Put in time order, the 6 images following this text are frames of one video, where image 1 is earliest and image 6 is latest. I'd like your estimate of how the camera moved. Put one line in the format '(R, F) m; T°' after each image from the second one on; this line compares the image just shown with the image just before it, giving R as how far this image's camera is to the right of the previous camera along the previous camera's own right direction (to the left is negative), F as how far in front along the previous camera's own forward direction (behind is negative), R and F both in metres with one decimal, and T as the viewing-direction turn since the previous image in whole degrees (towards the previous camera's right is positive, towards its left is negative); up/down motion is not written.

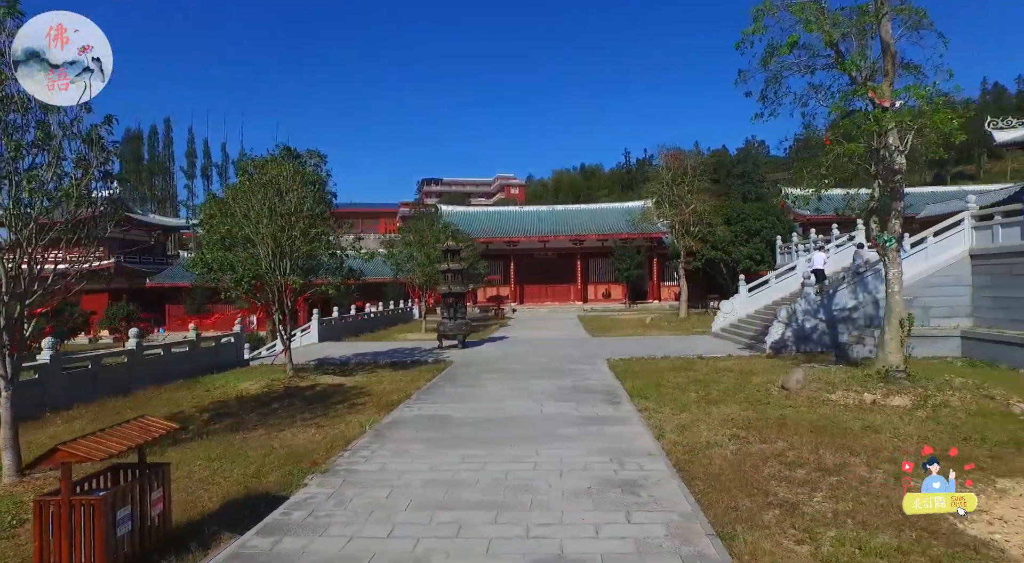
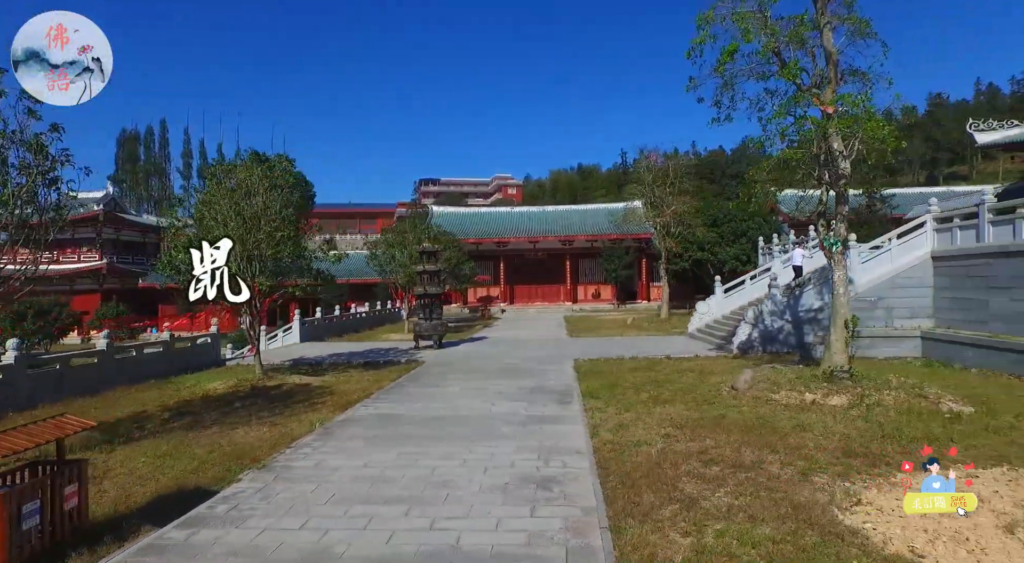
(+0.6, -0.2) m; 0°
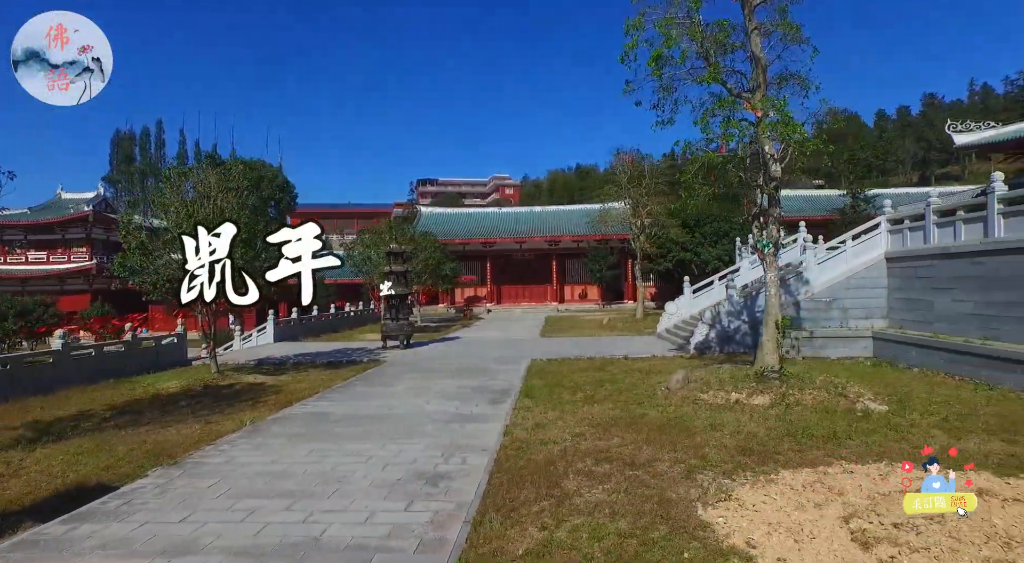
(+0.9, -0.2) m; 0°
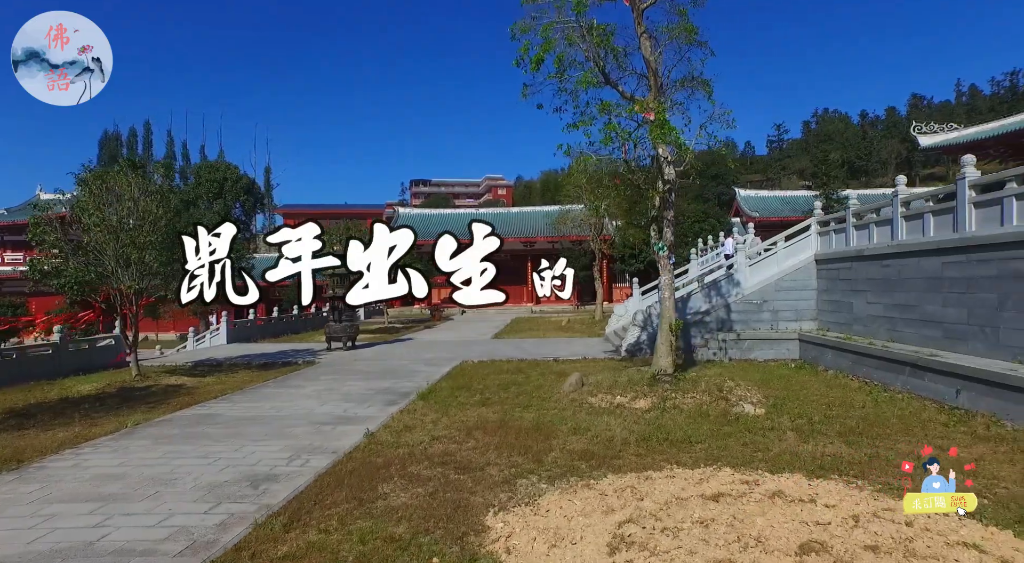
(+1.5, 0.0) m; 0°
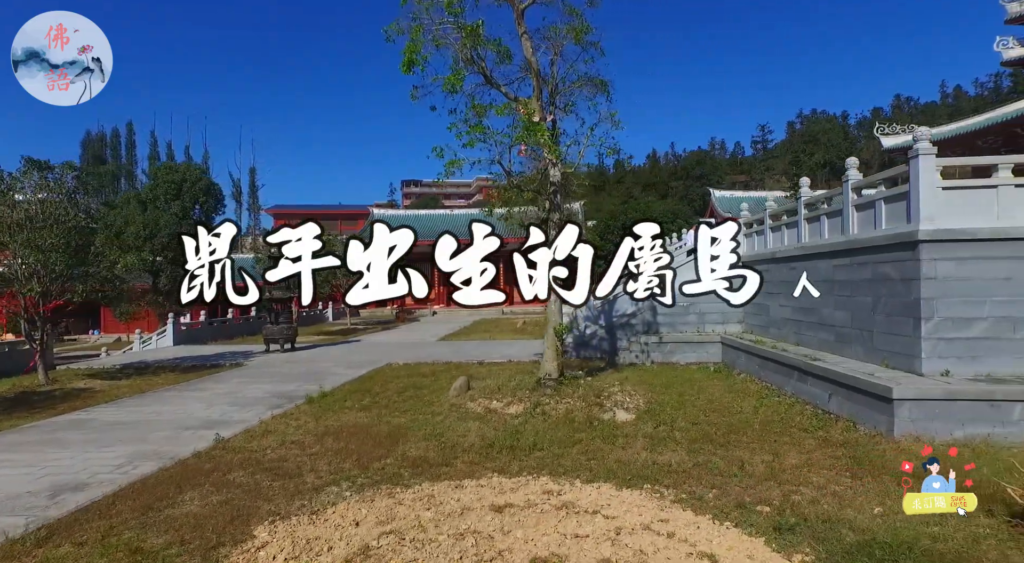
(+1.5, +0.1) m; 0°
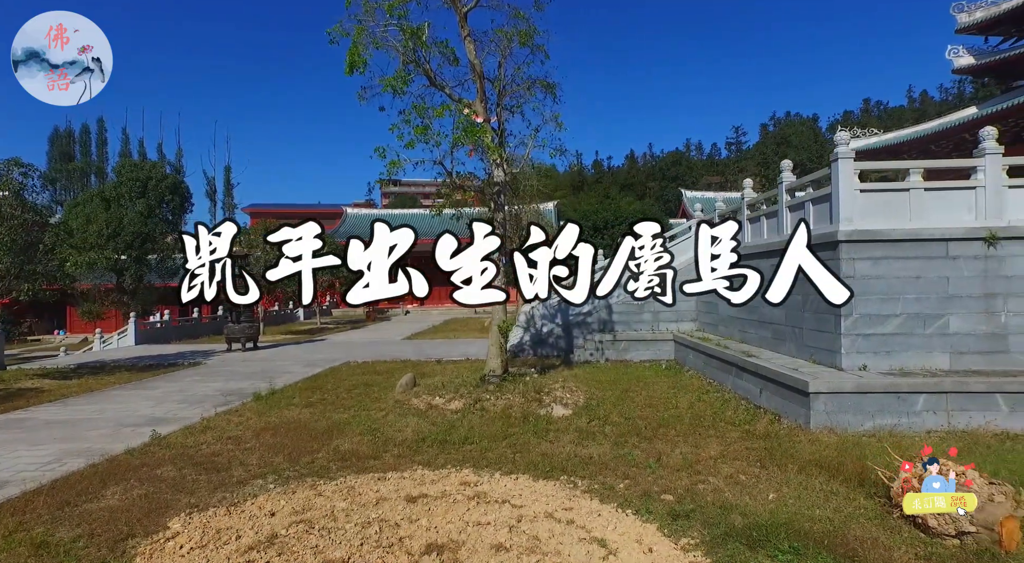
(+0.5, -0.1) m; +2°
